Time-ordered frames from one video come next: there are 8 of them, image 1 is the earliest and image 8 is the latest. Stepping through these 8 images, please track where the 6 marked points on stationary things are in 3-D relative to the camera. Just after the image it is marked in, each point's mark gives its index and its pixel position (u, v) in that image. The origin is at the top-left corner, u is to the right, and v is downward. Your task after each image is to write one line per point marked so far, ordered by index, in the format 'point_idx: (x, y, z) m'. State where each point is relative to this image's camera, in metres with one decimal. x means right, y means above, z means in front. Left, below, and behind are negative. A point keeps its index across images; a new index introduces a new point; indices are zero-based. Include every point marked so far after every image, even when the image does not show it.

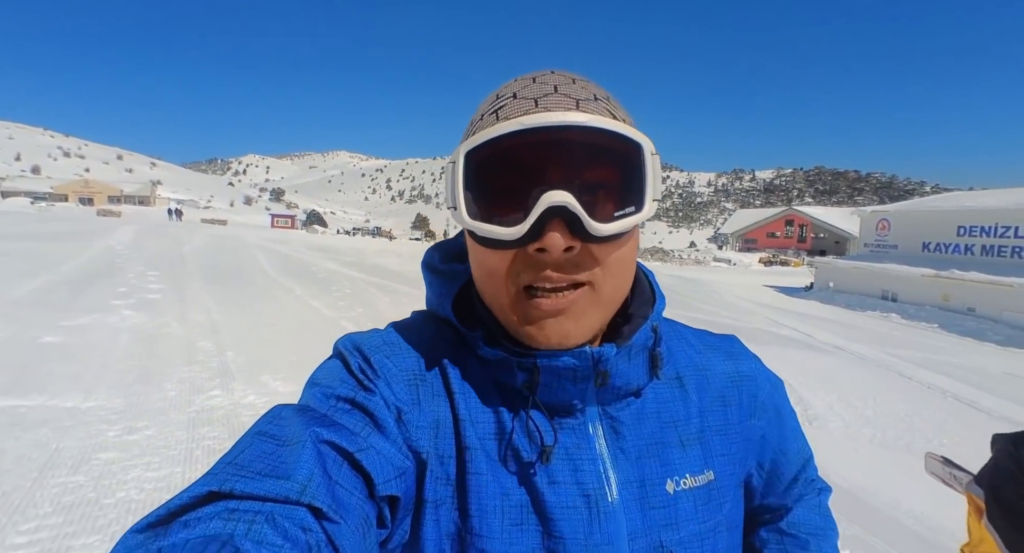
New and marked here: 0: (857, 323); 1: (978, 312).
0: (+9.0, -1.2, +12.5) m
1: (+16.6, -1.3, +17.0) m
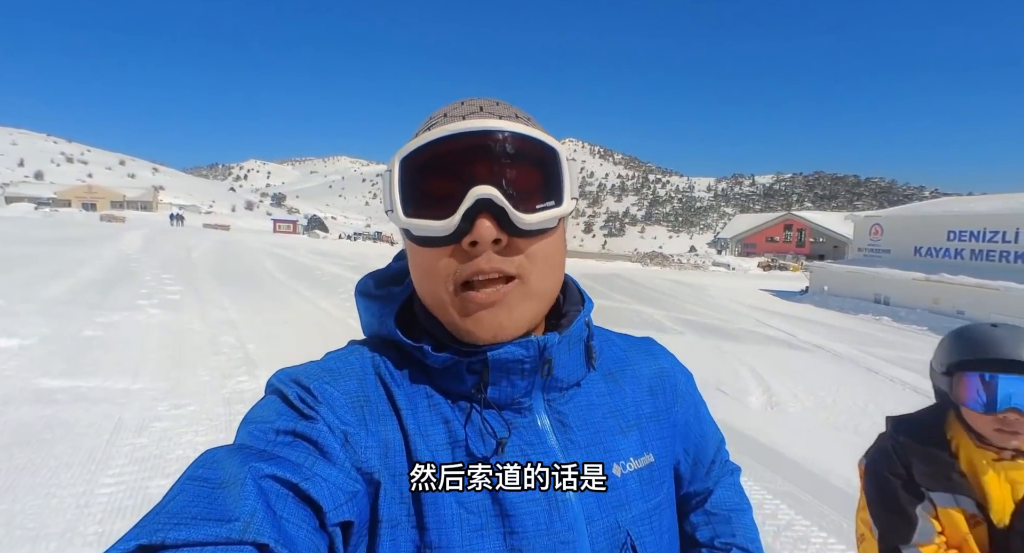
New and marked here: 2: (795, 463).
0: (+8.9, -1.3, +12.9) m
1: (+16.5, -1.4, +17.4) m
2: (+2.8, -1.8, +4.8) m
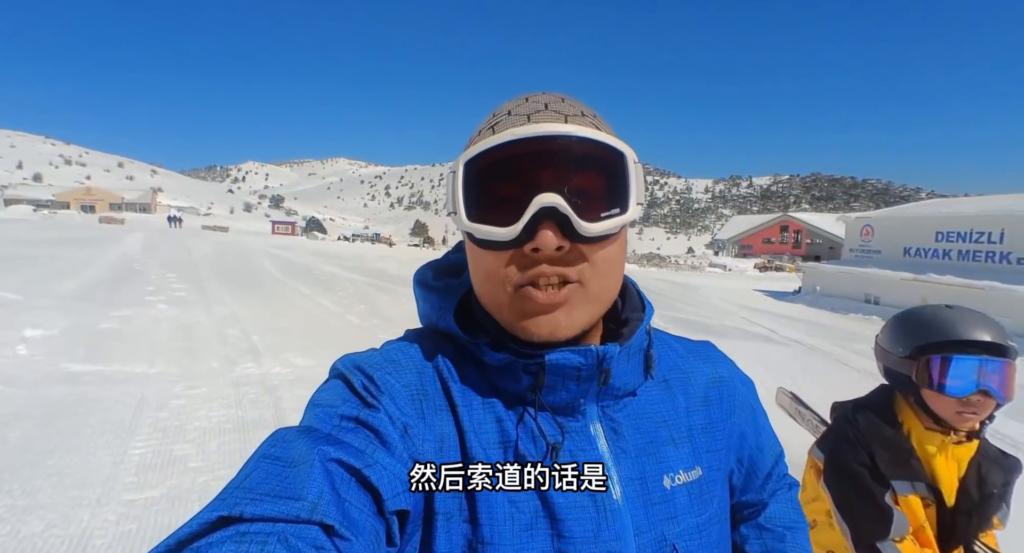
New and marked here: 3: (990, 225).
0: (+8.8, -1.3, +13.3) m
1: (+16.4, -1.4, +17.8) m
2: (+2.6, -1.8, +5.2) m
3: (+18.5, +2.0, +18.7) m
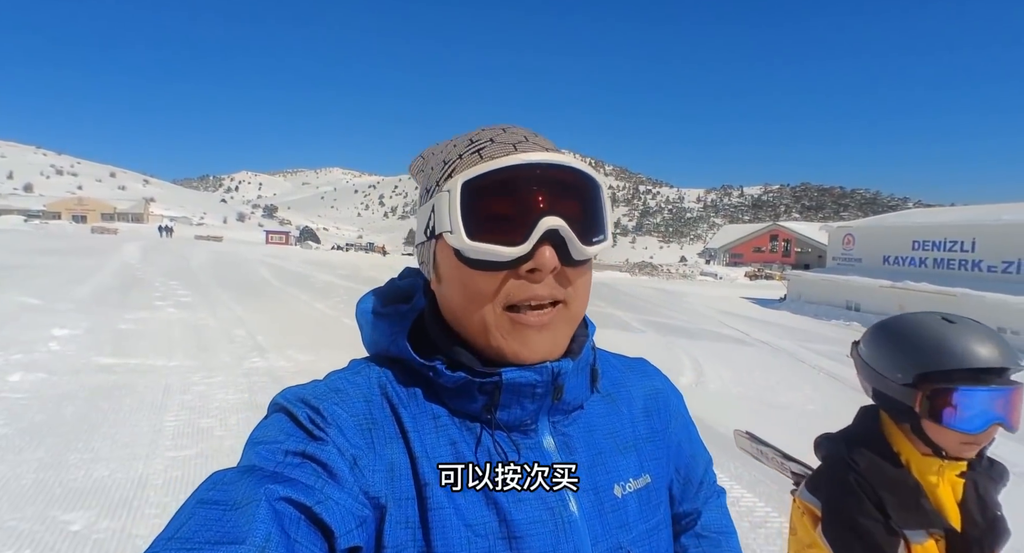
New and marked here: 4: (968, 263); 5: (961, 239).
0: (+8.5, -1.5, +13.9) m
1: (+16.0, -1.6, +18.5) m
2: (+2.4, -1.8, +5.7) m
3: (+18.1, +1.7, +19.5) m
4: (+18.1, +0.5, +19.1) m
5: (+18.2, +1.5, +19.5) m
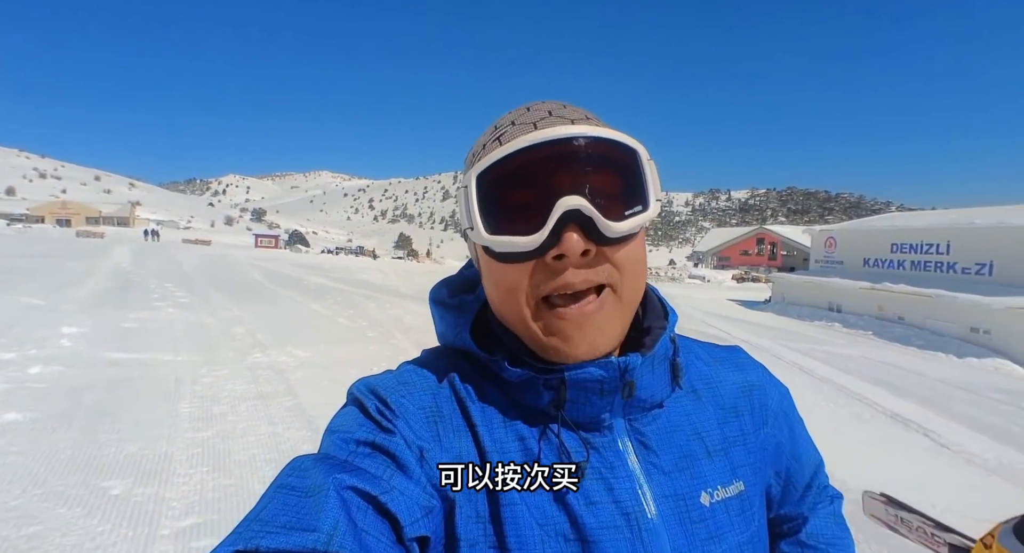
0: (+8.2, -1.5, +14.3) m
1: (+15.6, -1.7, +19.1) m
2: (+2.3, -1.8, +6.0) m
3: (+17.7, +1.7, +20.1) m
4: (+17.7, +0.5, +19.7) m
5: (+17.8, +1.5, +20.1) m
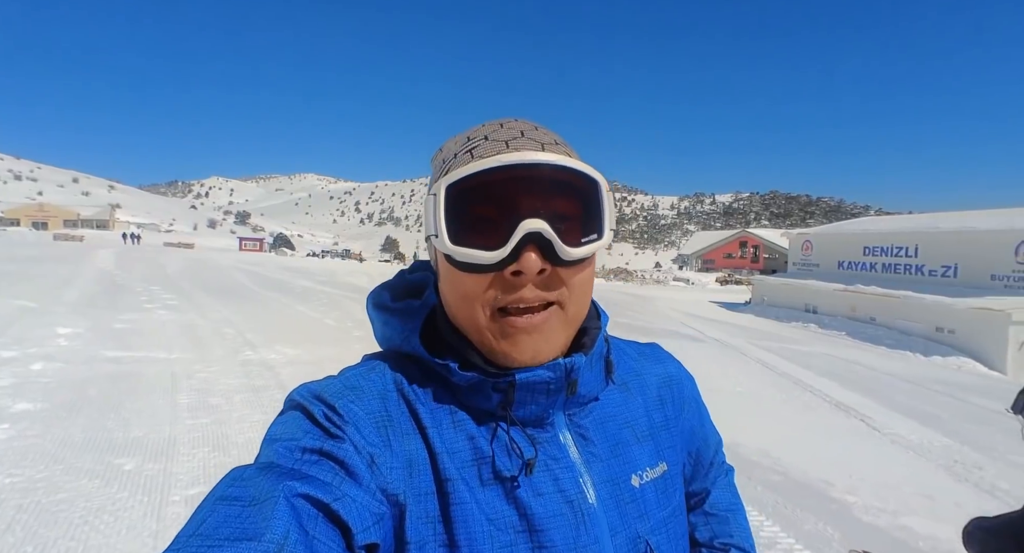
0: (+7.7, -1.6, +14.8) m
1: (+15.0, -1.8, +19.8) m
2: (+2.0, -1.9, +6.4) m
3: (+17.1, +1.6, +20.9) m
4: (+17.0, +0.4, +20.5) m
5: (+17.1, +1.4, +20.9) m
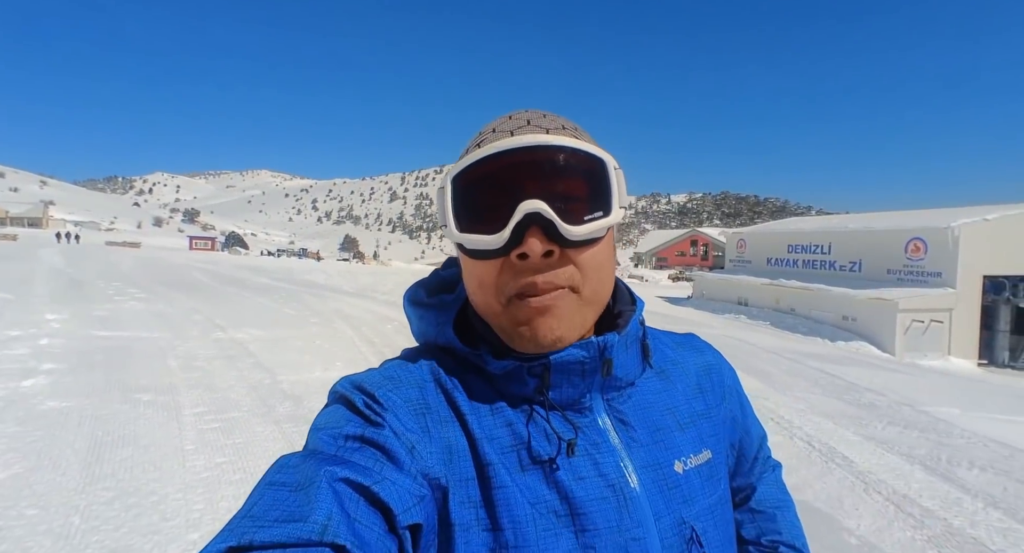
0: (+6.0, -1.4, +16.5) m
1: (+12.9, -1.6, +22.0) m
2: (+1.0, -1.7, +7.6) m
3: (+14.9, +1.8, +23.3) m
4: (+14.9, +0.6, +22.9) m
5: (+15.0, +1.6, +23.3) m
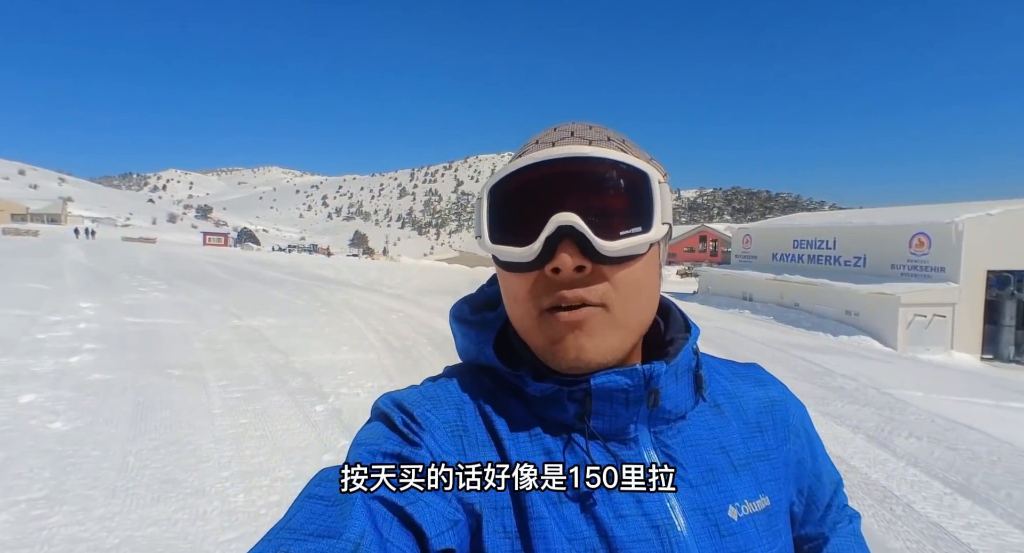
0: (+6.2, -1.2, +16.8) m
1: (+13.2, -1.3, +22.2) m
2: (+1.0, -1.6, +8.0) m
3: (+15.2, +2.1, +23.4) m
4: (+15.2, +0.9, +23.0) m
5: (+15.2, +1.9, +23.4) m
